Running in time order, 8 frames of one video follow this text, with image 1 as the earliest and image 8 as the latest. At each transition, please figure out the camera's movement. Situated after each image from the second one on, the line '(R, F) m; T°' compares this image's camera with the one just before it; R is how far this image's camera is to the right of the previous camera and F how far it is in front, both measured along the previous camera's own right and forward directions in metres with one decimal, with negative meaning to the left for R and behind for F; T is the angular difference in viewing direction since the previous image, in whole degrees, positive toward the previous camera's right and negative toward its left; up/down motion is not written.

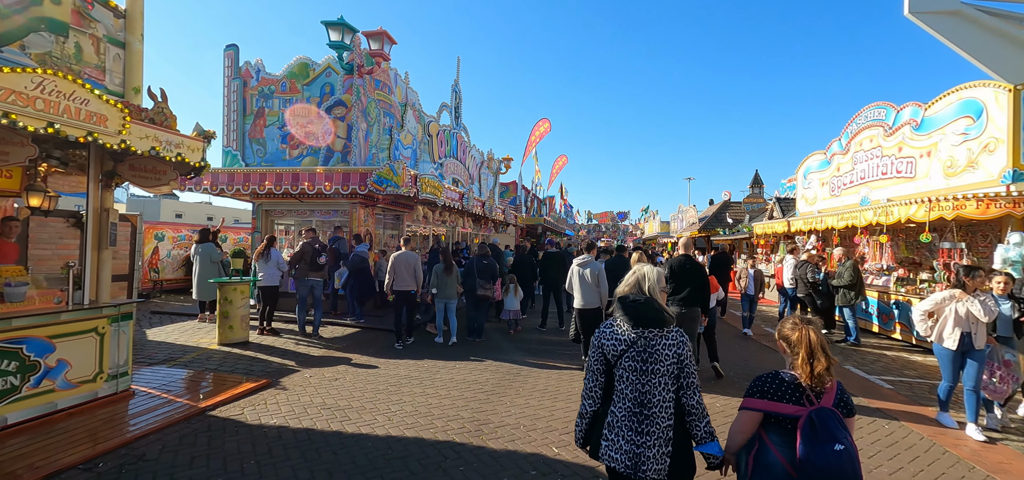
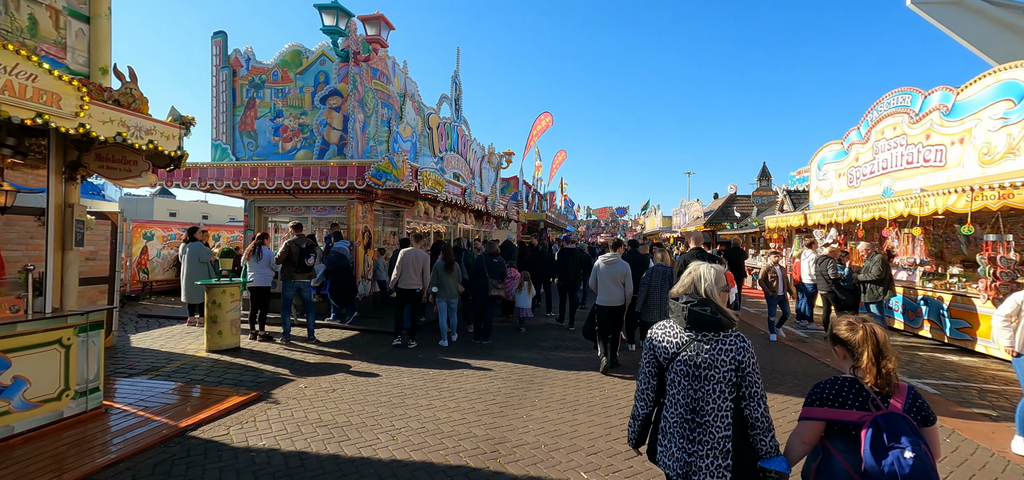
(-0.2, +0.5) m; 0°
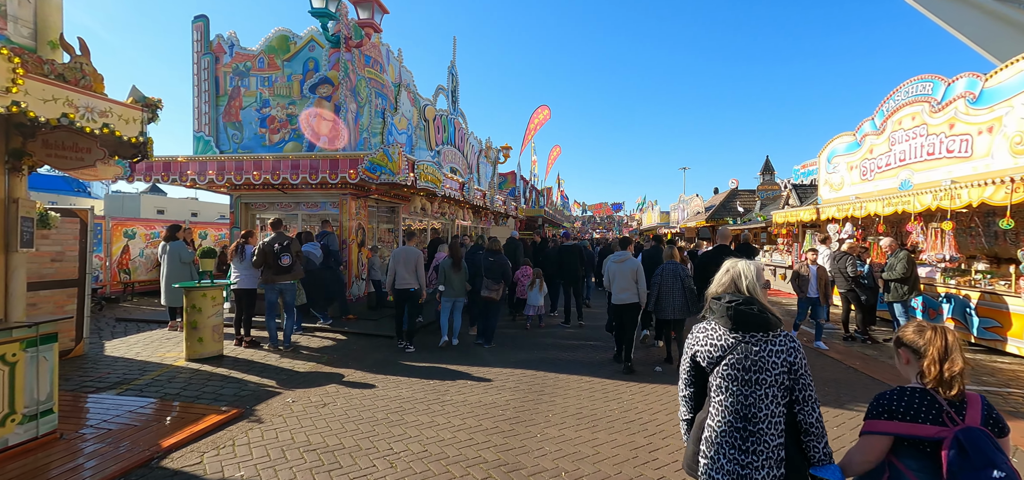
(-0.1, +0.5) m; +1°
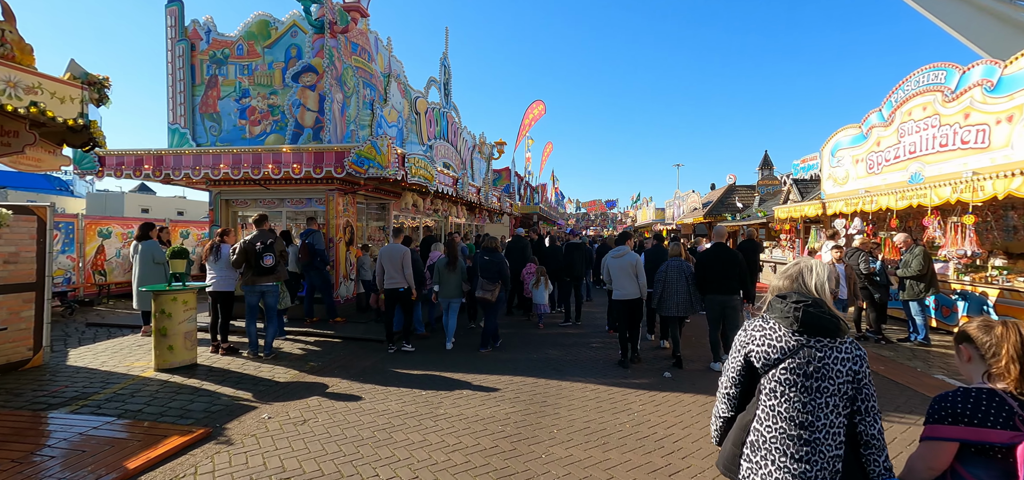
(0.0, +0.4) m; +1°
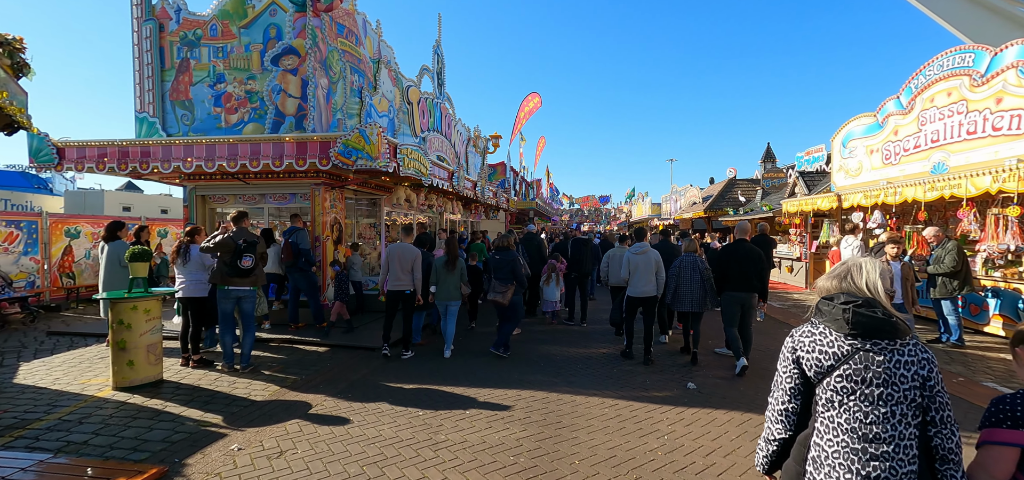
(-0.1, +0.6) m; +1°
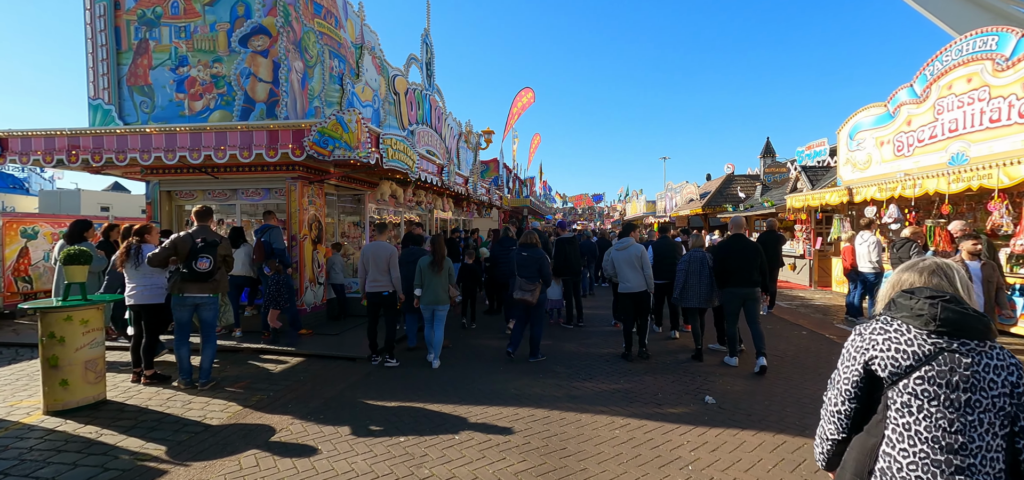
(0.0, +0.6) m; +1°
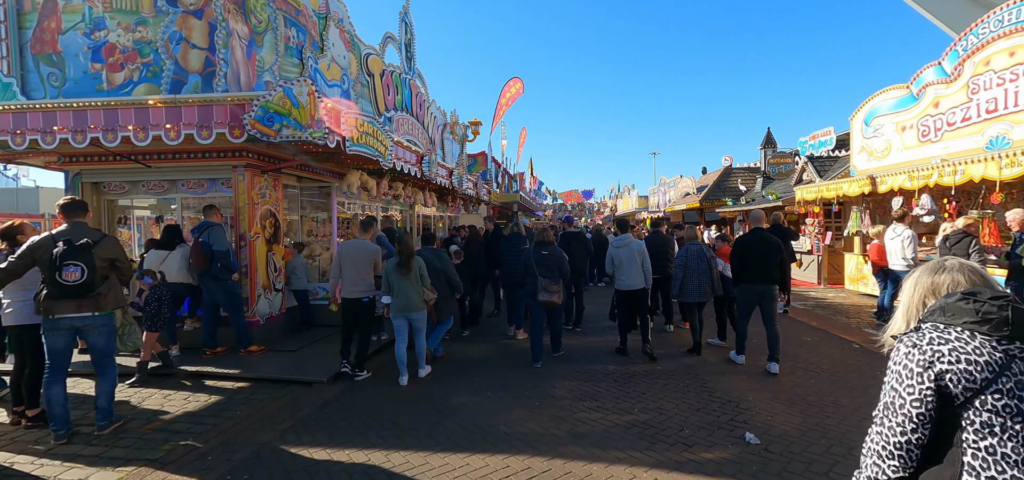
(0.0, +1.0) m; +1°
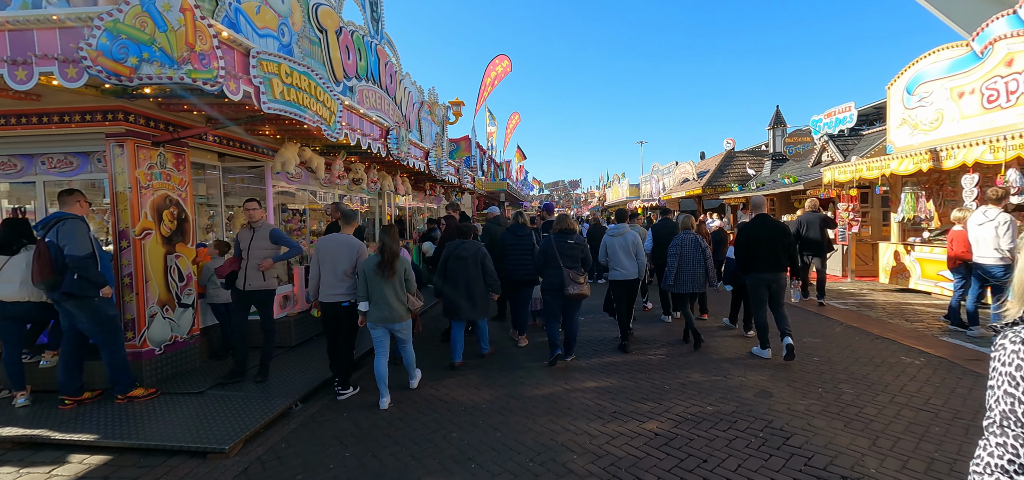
(0.0, +1.6) m; +2°
